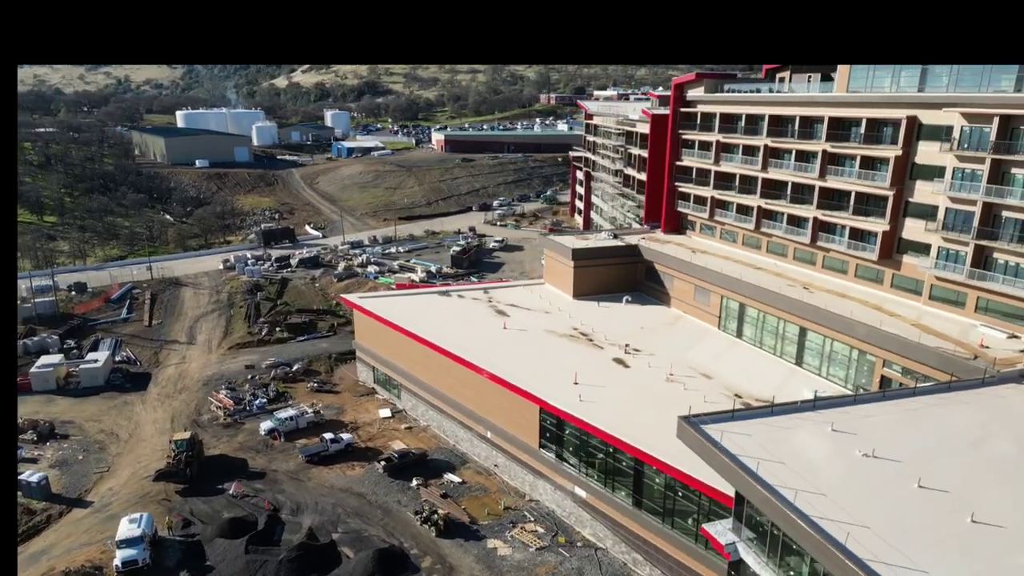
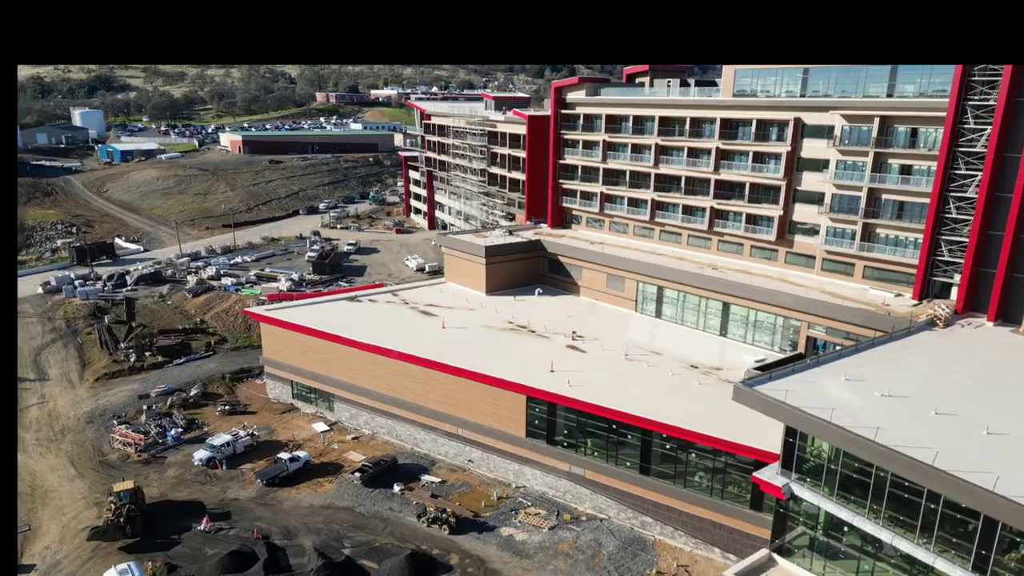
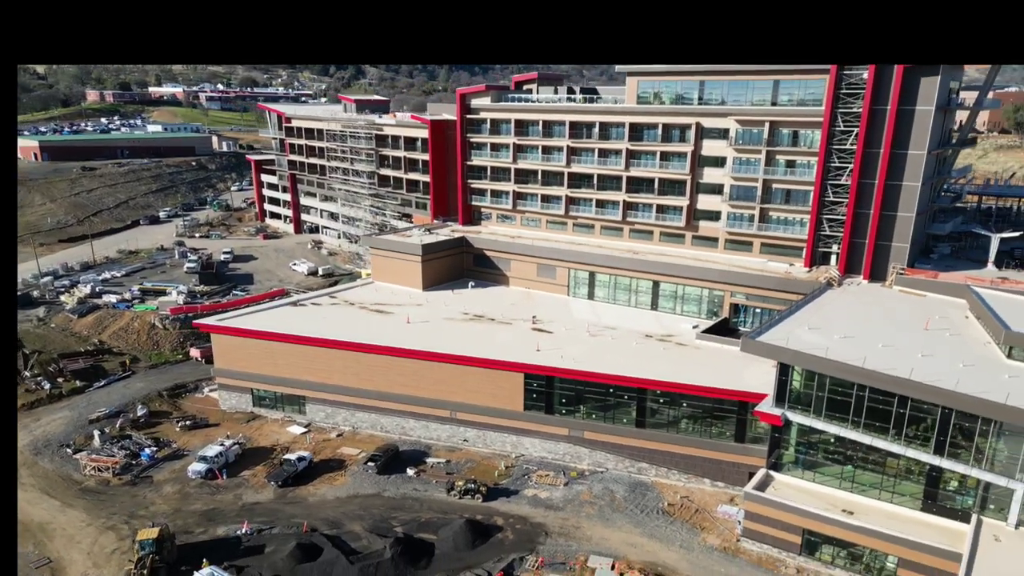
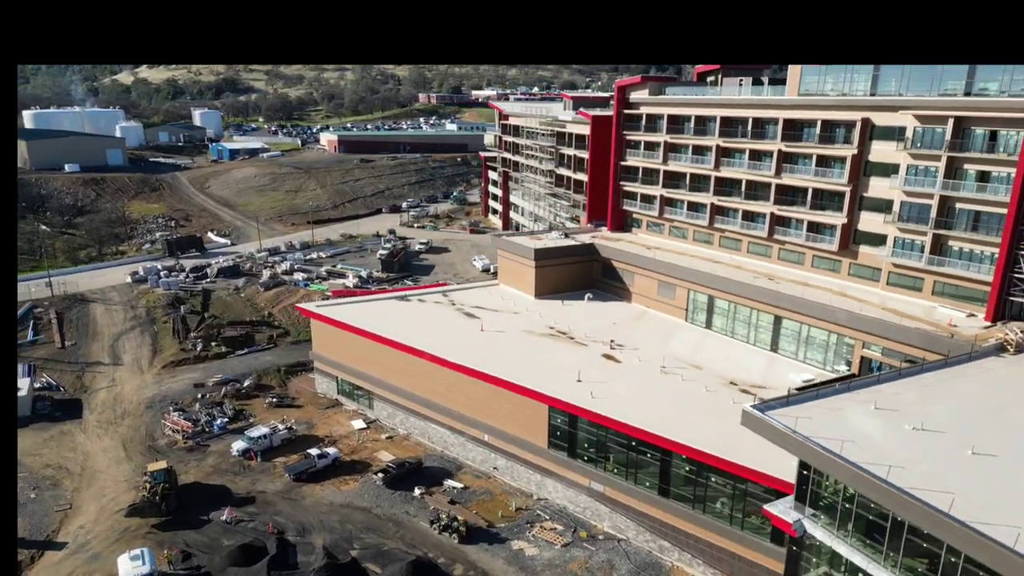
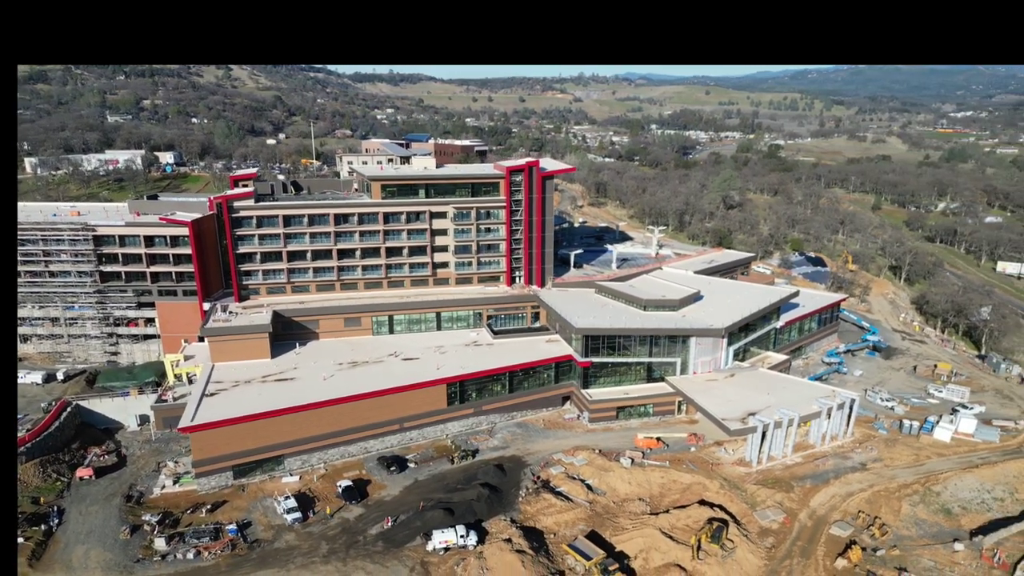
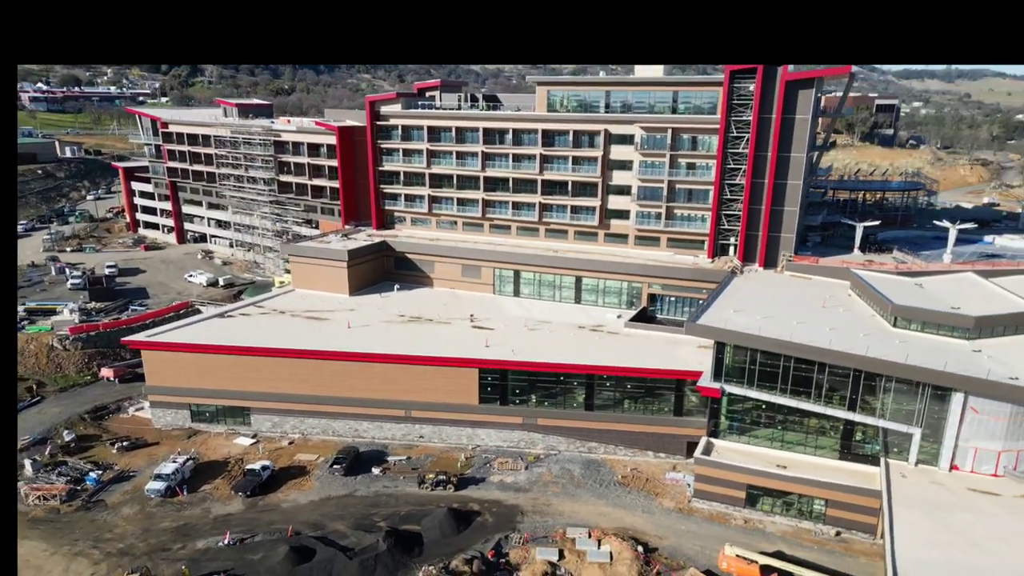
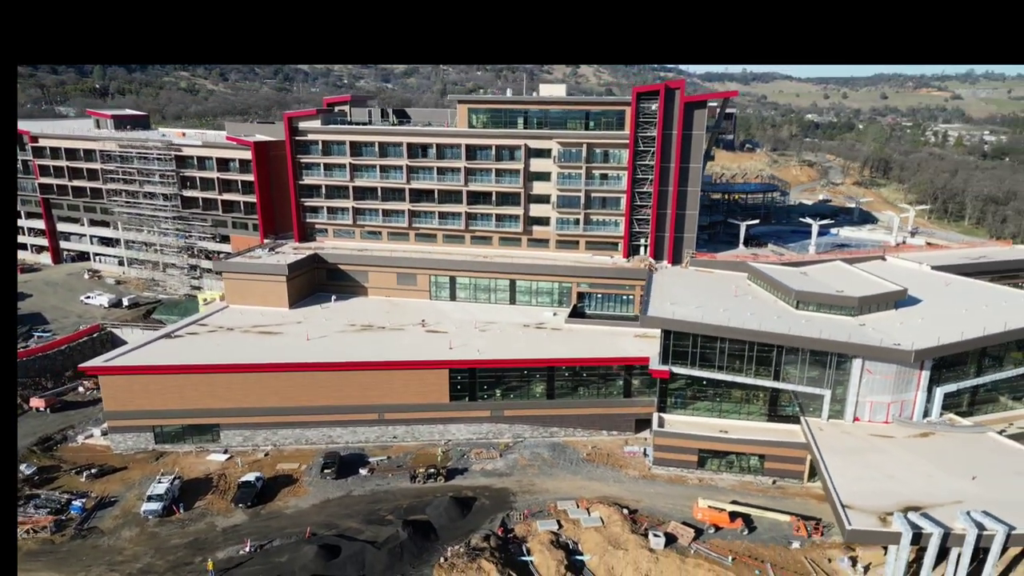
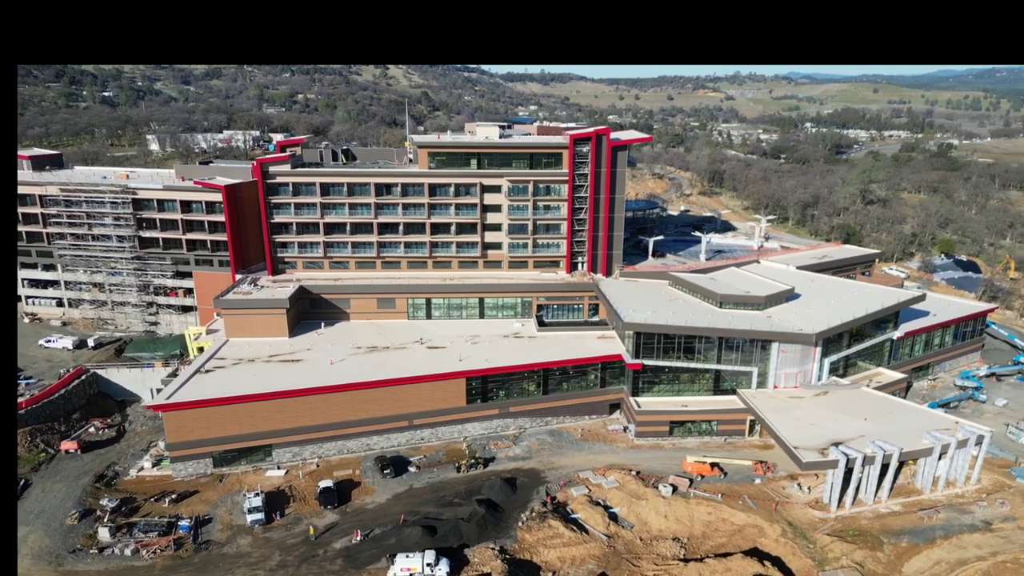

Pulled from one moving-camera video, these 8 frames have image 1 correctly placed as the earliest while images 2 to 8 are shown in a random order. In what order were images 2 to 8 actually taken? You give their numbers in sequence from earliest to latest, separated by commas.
4, 2, 3, 6, 7, 8, 5
